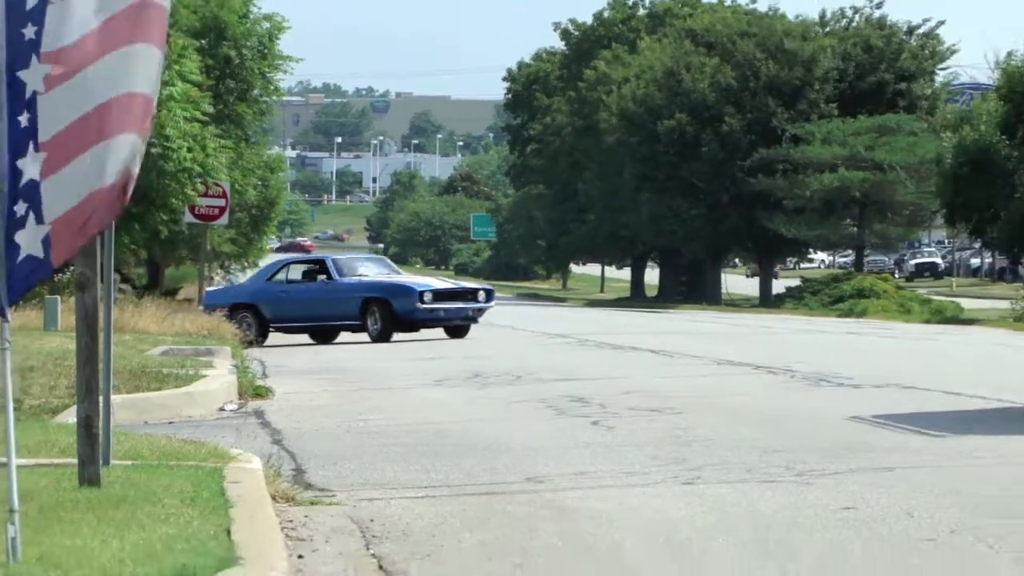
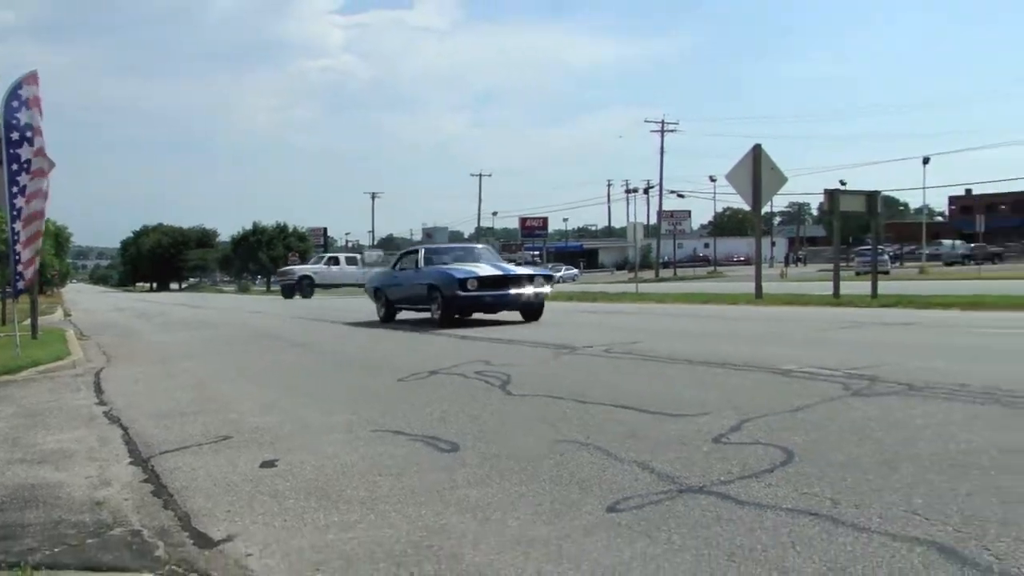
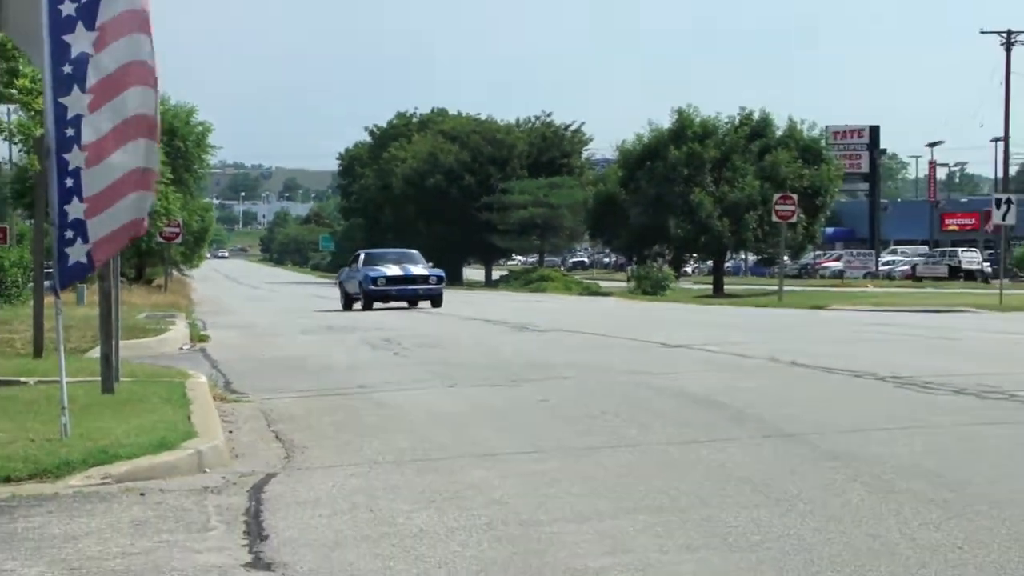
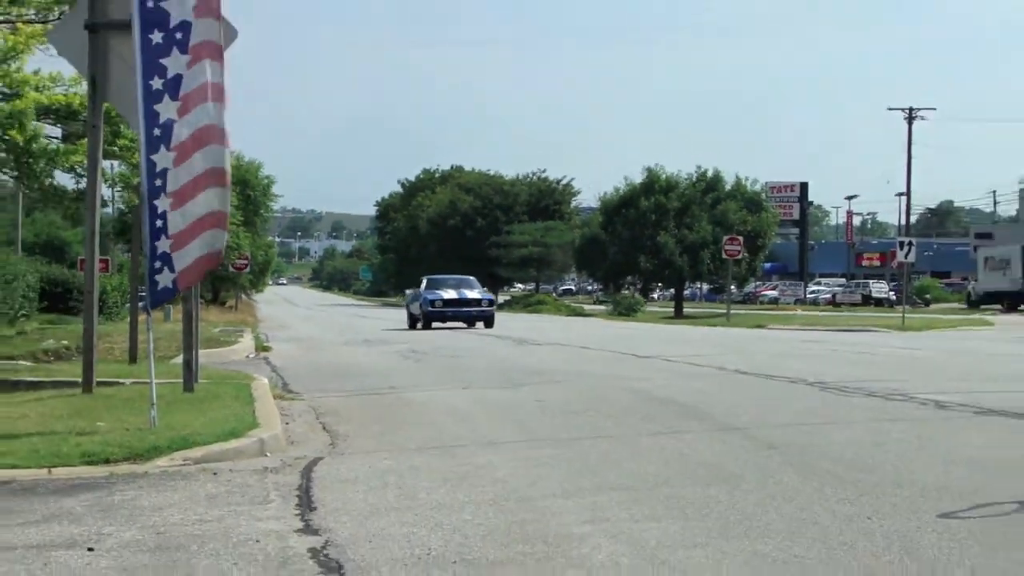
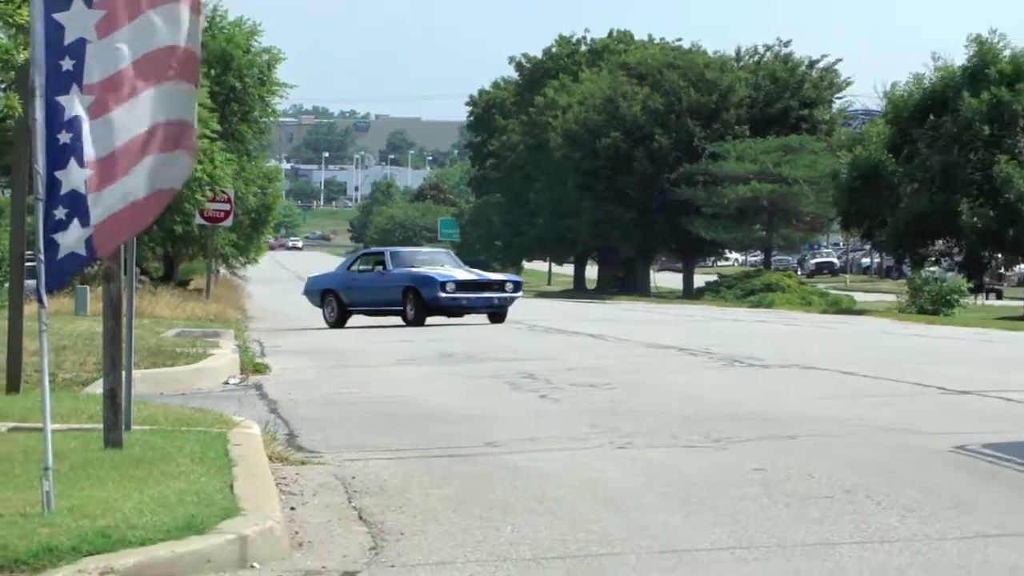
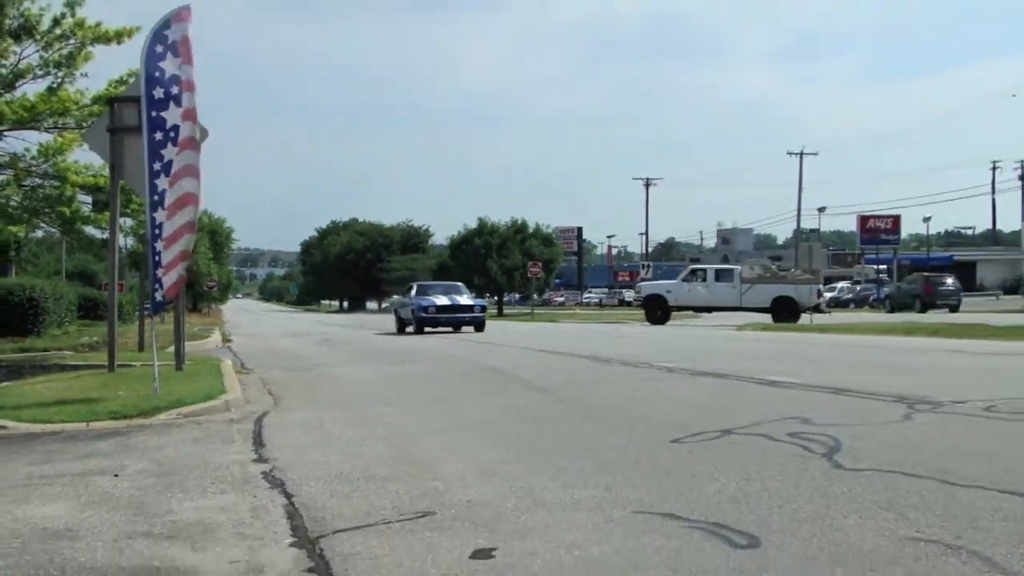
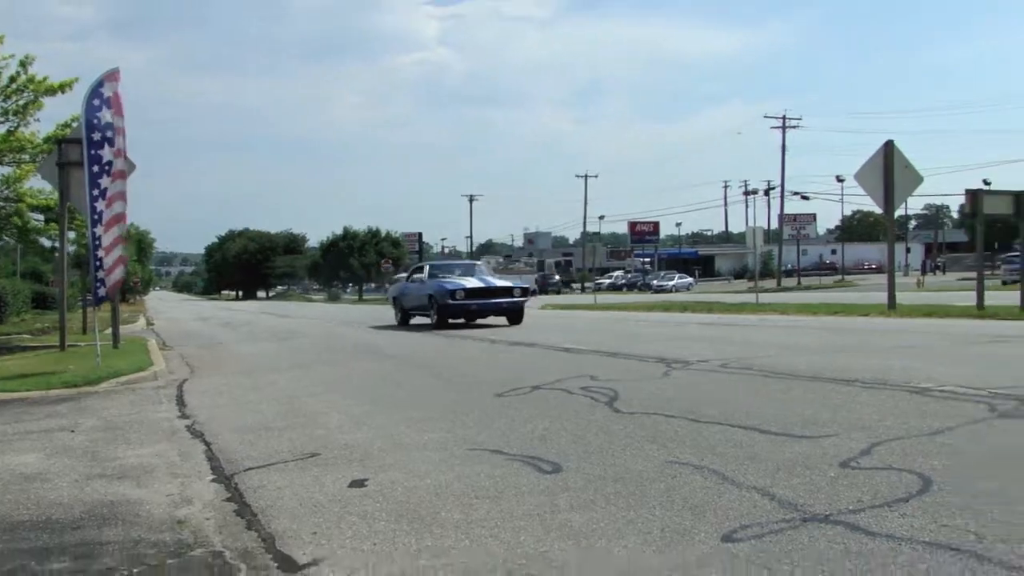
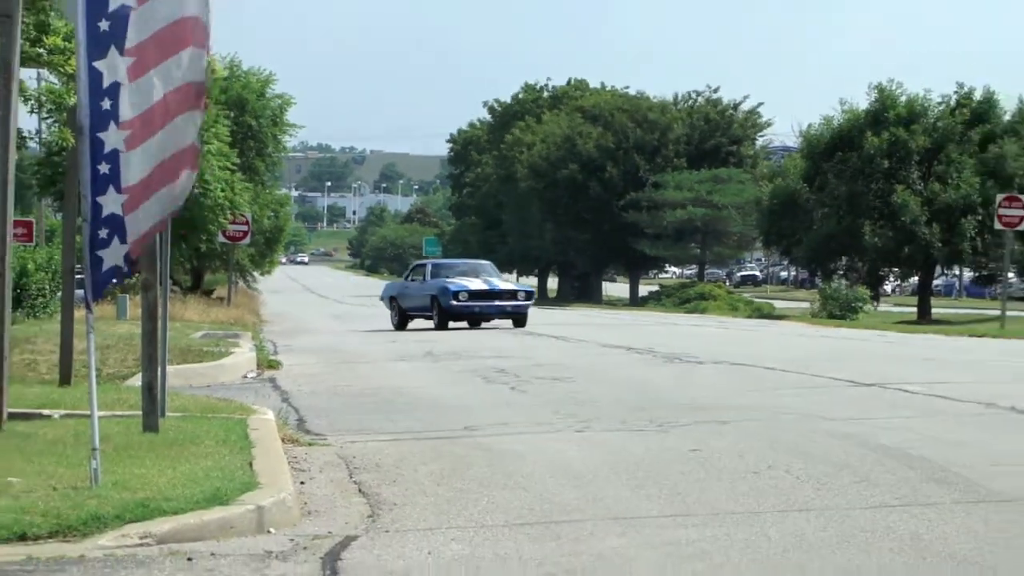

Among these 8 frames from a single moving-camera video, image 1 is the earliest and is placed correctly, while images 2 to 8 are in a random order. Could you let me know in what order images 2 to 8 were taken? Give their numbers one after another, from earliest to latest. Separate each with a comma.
5, 8, 3, 4, 6, 7, 2
